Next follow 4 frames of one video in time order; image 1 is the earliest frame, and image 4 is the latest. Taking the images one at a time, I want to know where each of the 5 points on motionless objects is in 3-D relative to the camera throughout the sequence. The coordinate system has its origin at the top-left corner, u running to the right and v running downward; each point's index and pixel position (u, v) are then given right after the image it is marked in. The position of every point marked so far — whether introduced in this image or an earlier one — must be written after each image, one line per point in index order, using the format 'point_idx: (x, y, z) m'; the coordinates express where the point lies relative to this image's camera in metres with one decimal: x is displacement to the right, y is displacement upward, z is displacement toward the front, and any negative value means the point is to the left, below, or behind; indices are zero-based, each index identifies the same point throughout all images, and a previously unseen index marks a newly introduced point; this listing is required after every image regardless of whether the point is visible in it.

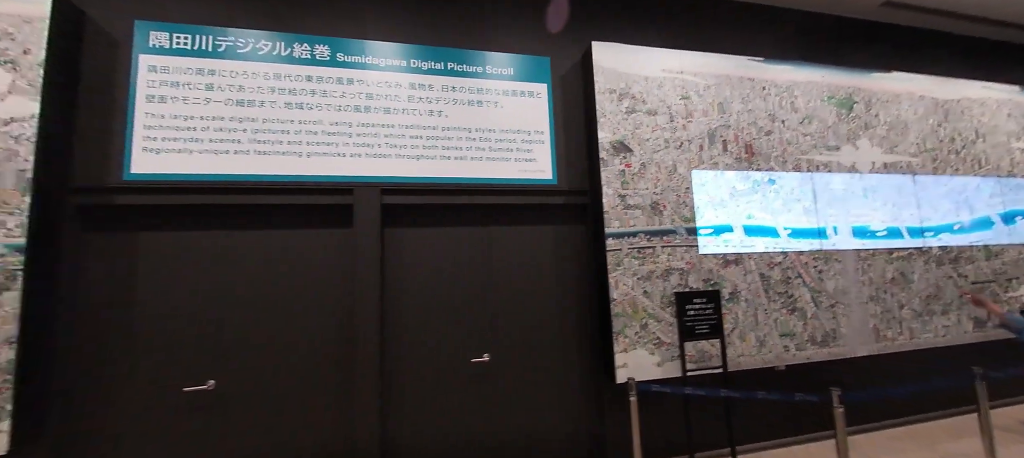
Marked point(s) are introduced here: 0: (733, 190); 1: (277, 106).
0: (+1.3, +0.2, +2.4) m
1: (-1.1, +0.6, +2.1) m
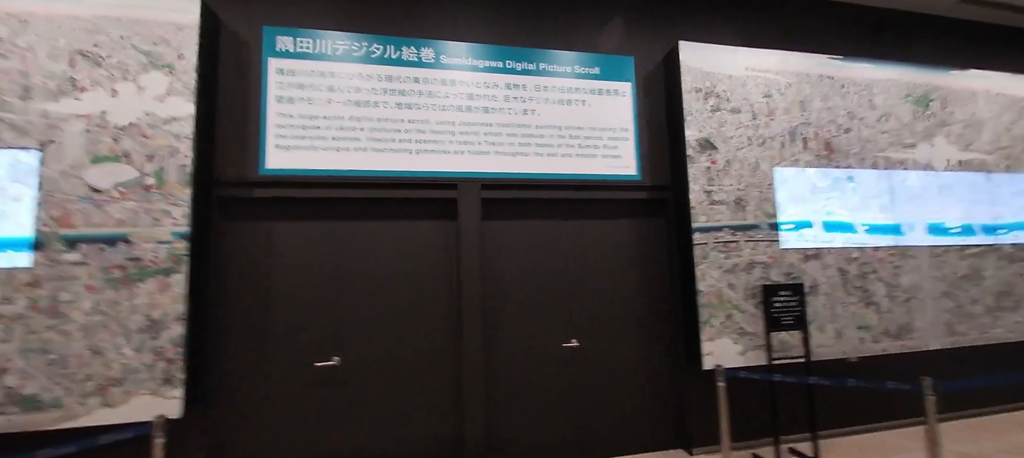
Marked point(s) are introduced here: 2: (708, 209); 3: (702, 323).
0: (+1.8, +0.2, +2.5) m
1: (-0.6, +0.6, +2.2) m
2: (+1.1, +0.1, +2.3) m
3: (+1.0, -0.5, +2.2) m
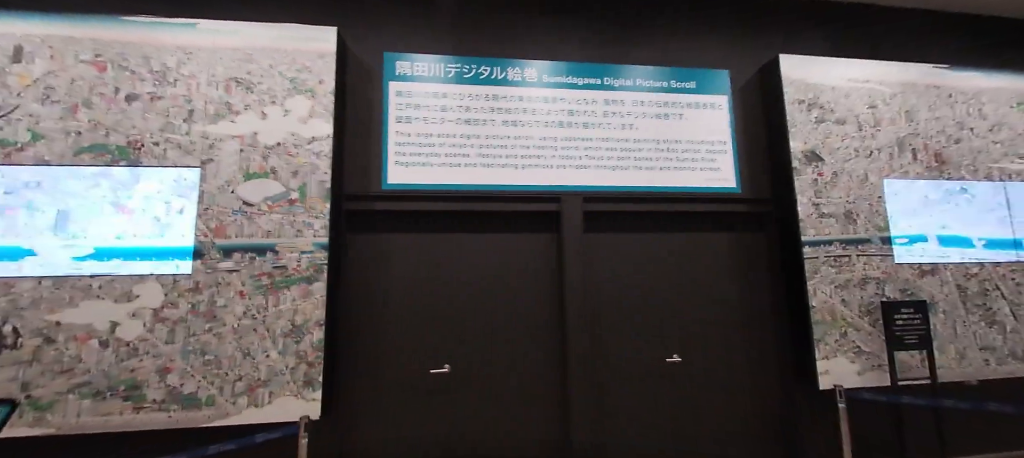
0: (+2.3, +0.2, +2.4) m
1: (-0.1, +0.6, +2.3) m
2: (+1.6, 0.0, +2.3) m
3: (+1.5, -0.6, +2.2) m
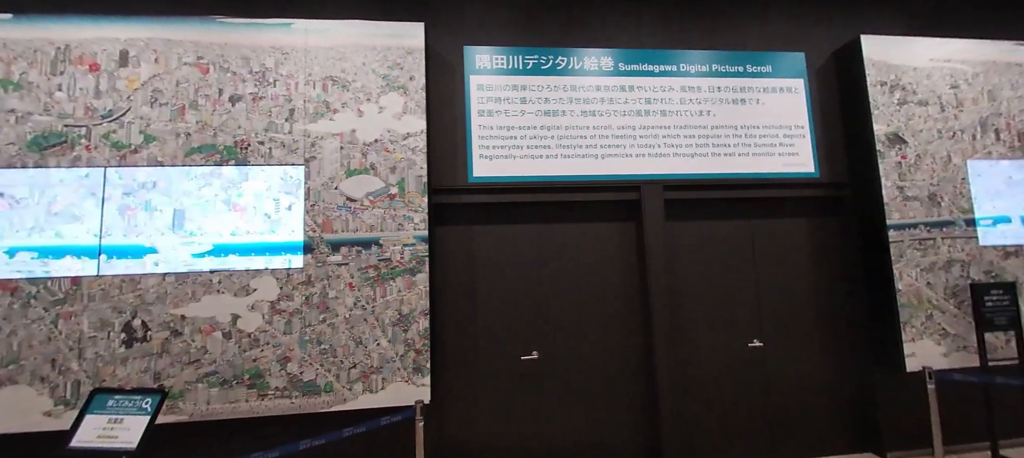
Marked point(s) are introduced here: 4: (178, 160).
0: (+2.8, +0.3, +2.4) m
1: (+0.3, +0.6, +2.3) m
2: (+2.1, +0.1, +2.3) m
3: (+2.0, -0.5, +2.2) m
4: (-1.5, +0.3, +1.9) m
